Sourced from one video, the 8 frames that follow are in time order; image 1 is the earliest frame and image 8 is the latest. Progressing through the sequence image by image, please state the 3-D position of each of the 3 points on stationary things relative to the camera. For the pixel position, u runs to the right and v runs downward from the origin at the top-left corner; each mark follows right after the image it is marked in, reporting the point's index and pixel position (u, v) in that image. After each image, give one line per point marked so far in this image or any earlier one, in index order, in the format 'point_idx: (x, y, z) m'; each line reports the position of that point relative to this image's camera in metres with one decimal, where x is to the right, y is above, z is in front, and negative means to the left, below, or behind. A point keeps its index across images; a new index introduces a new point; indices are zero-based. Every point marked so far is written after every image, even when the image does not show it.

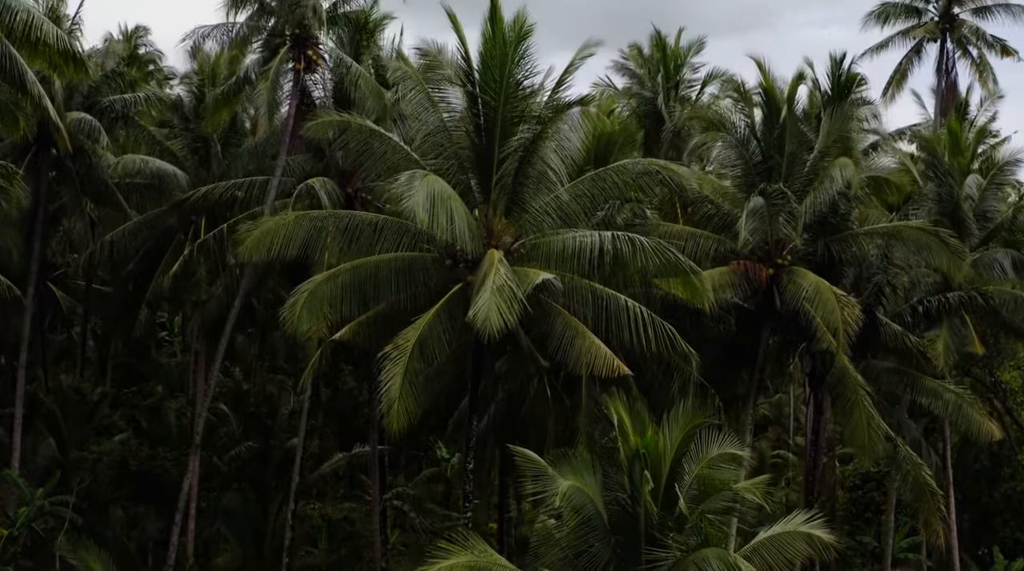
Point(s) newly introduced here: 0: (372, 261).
0: (-2.1, +0.4, +19.0) m
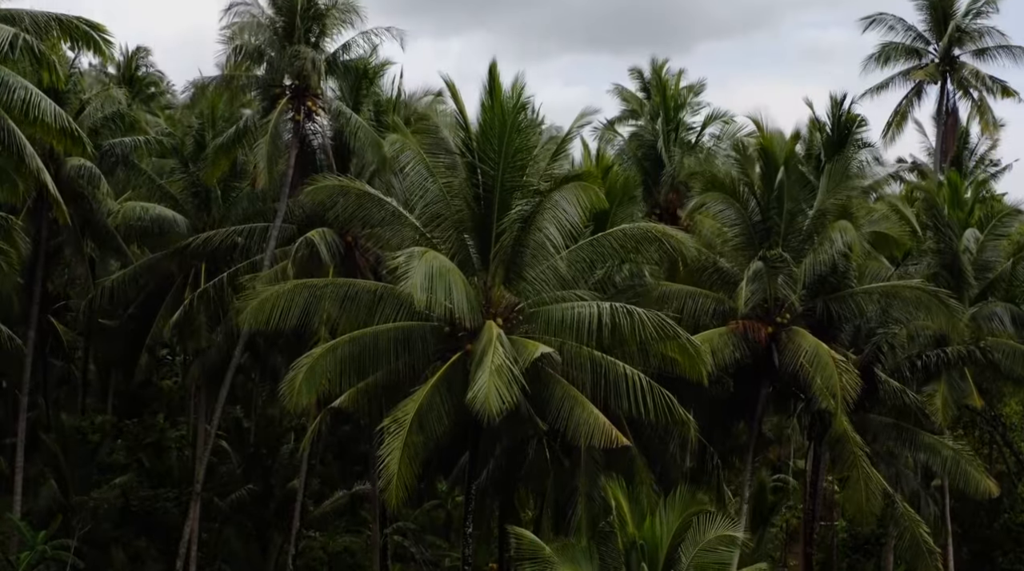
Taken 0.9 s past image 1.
0: (-2.1, -0.7, +19.1) m
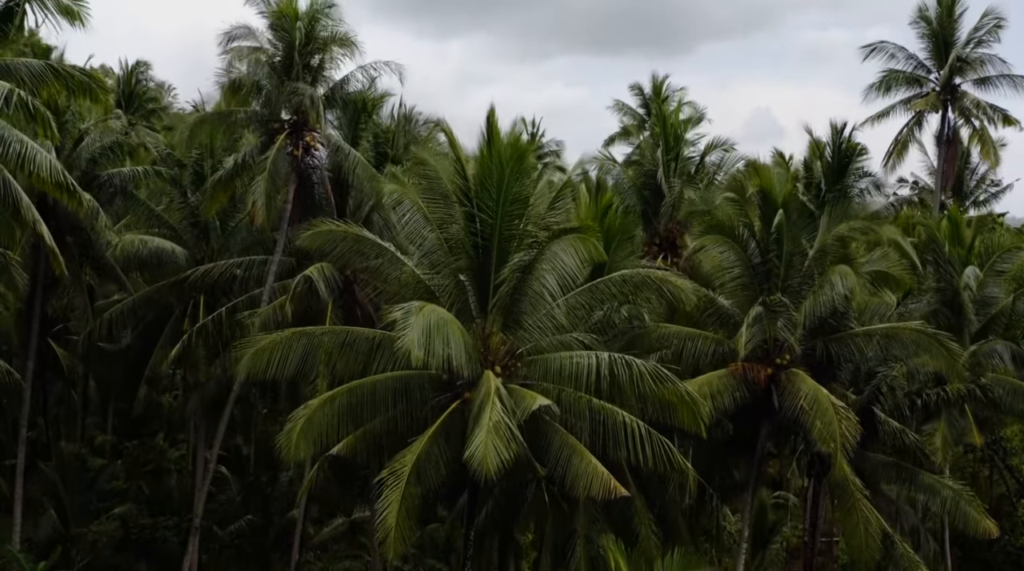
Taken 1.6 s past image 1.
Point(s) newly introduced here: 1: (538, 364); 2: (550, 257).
0: (-2.1, -1.4, +19.0) m
1: (+0.4, -1.2, +19.6) m
2: (+0.6, +0.4, +19.4) m
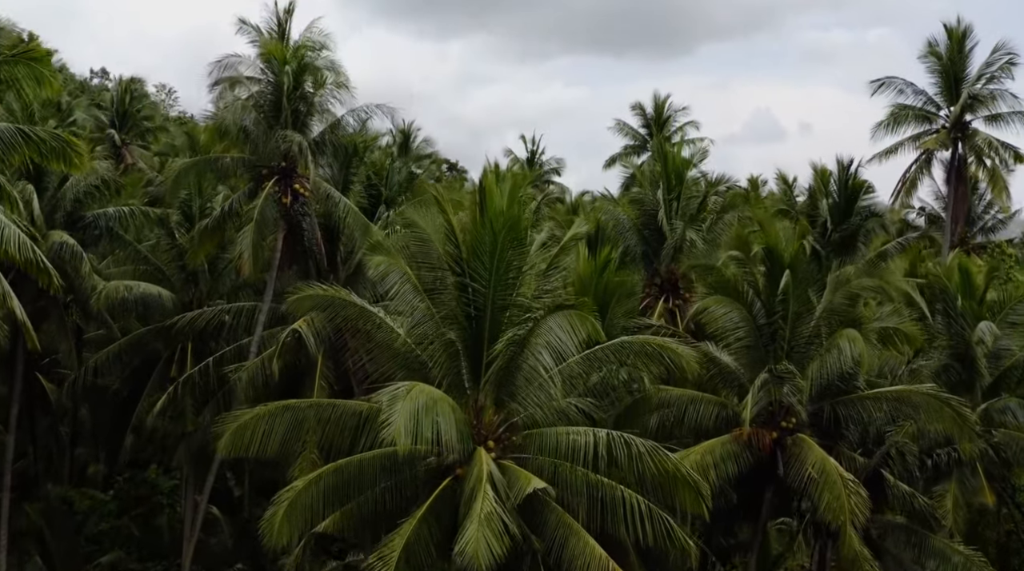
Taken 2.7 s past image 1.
0: (-2.2, -2.4, +18.2) m
1: (+0.3, -2.2, +18.7) m
2: (+0.5, -0.6, +18.6) m
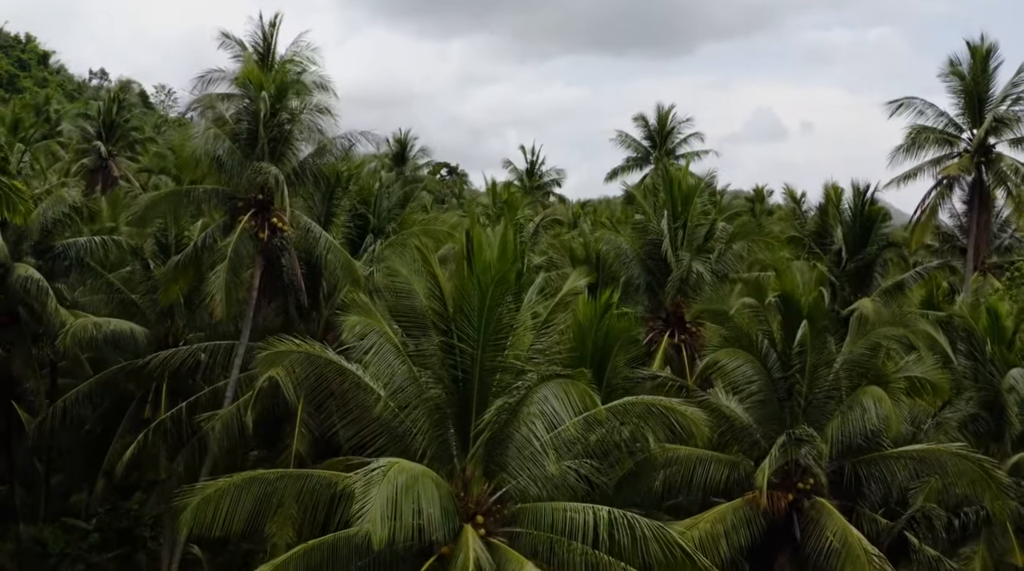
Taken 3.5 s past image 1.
0: (-2.3, -3.2, +16.4) m
1: (+0.2, -3.0, +16.9) m
2: (+0.4, -1.4, +16.8) m
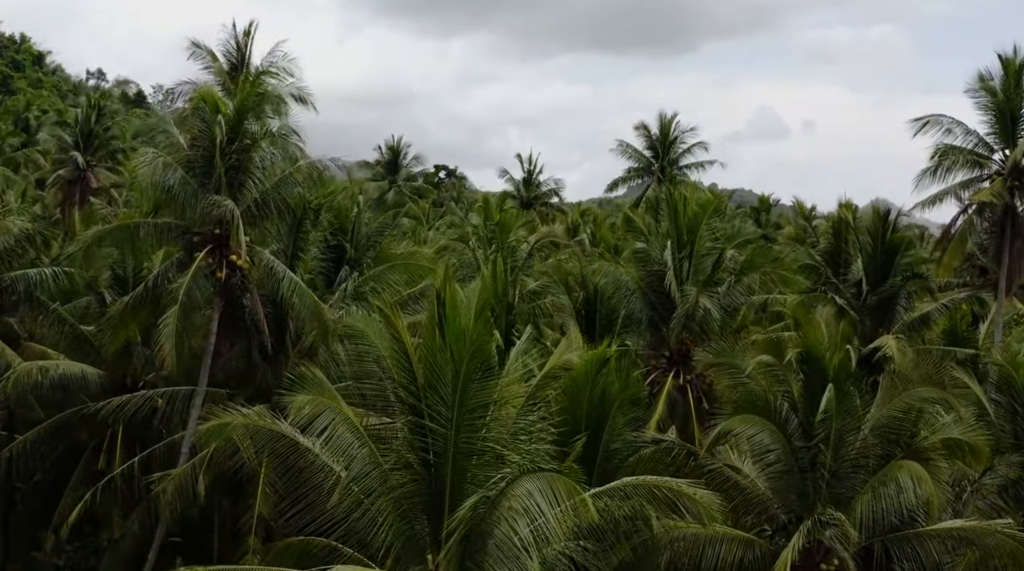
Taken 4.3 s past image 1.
0: (-2.5, -4.0, +13.9) m
1: (0.0, -3.7, +14.4) m
2: (+0.1, -2.2, +14.3) m
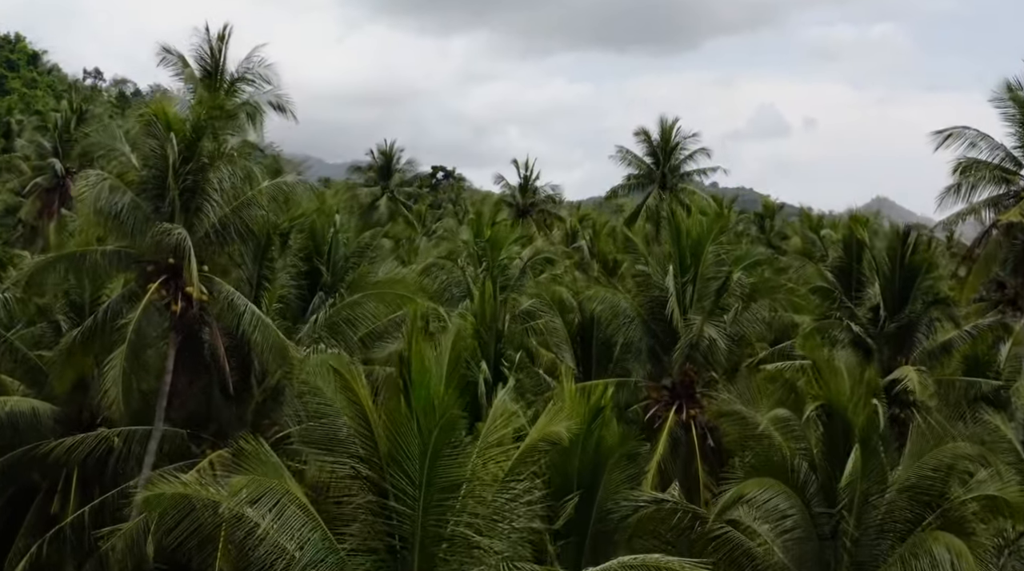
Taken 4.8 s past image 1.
0: (-2.8, -4.5, +11.9) m
1: (-0.3, -4.3, +12.4) m
2: (-0.1, -2.7, +12.3) m
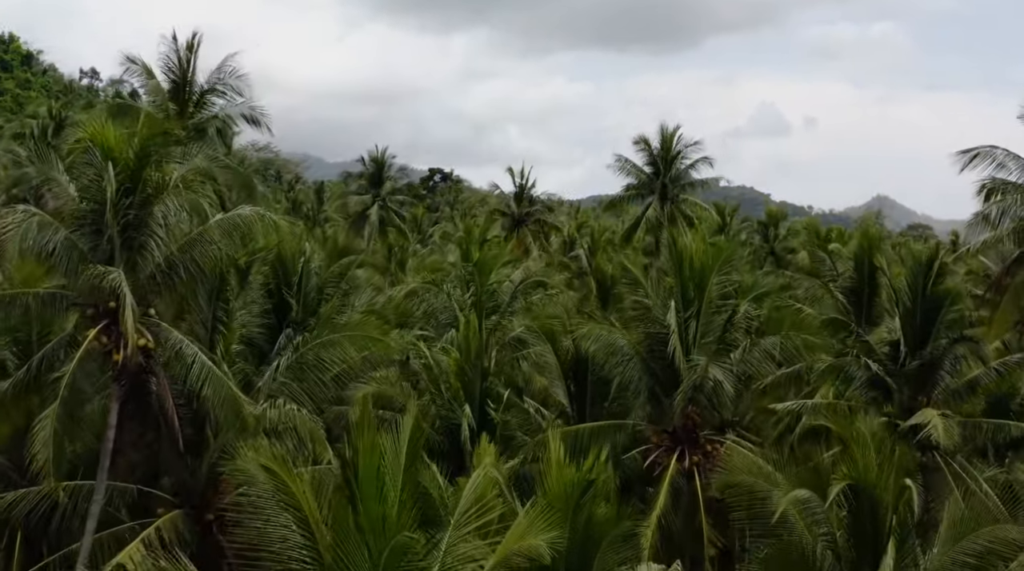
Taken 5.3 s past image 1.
0: (-3.0, -5.1, +9.8) m
1: (-0.5, -4.9, +10.3) m
2: (-0.3, -3.3, +10.2) m
